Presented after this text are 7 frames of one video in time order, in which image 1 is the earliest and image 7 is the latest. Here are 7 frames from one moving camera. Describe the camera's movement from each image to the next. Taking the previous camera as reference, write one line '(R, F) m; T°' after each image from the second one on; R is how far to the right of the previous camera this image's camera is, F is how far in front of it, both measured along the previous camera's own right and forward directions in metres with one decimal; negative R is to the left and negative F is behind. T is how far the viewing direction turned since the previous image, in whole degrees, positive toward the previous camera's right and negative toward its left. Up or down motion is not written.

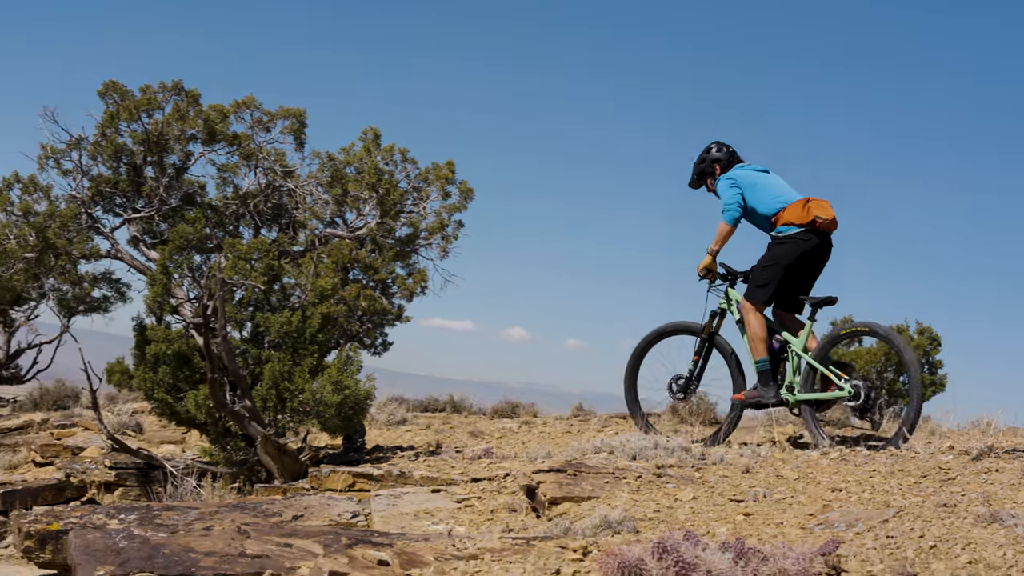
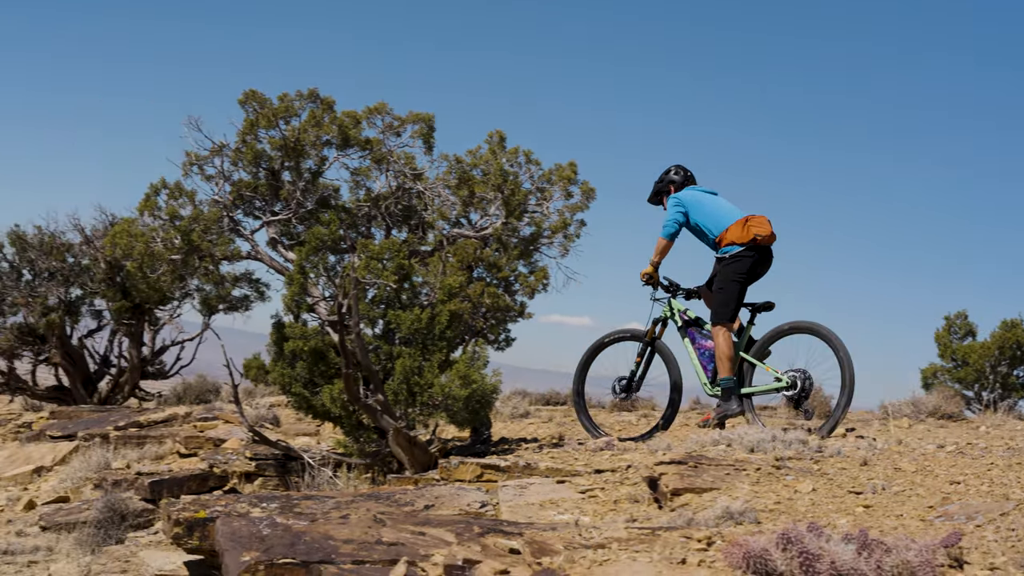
(-0.1, -0.2) m; -4°
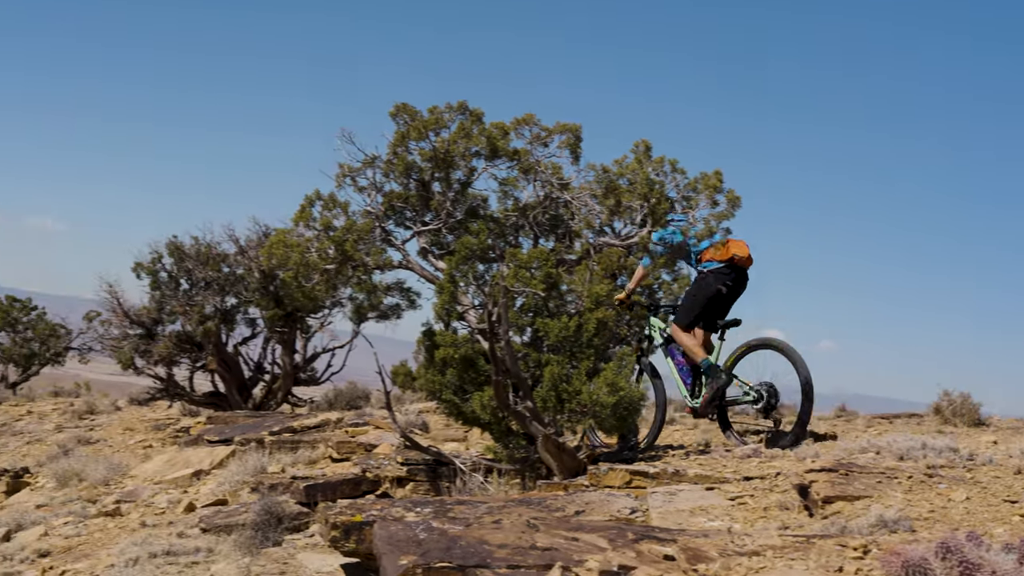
(-0.3, -0.1) m; -3°
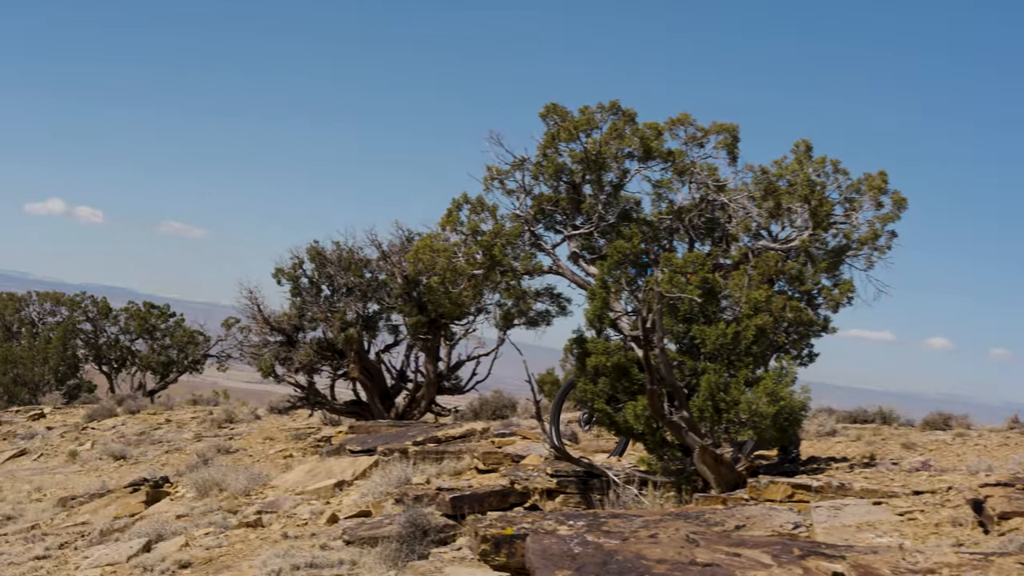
(-0.5, +0.2) m; -2°
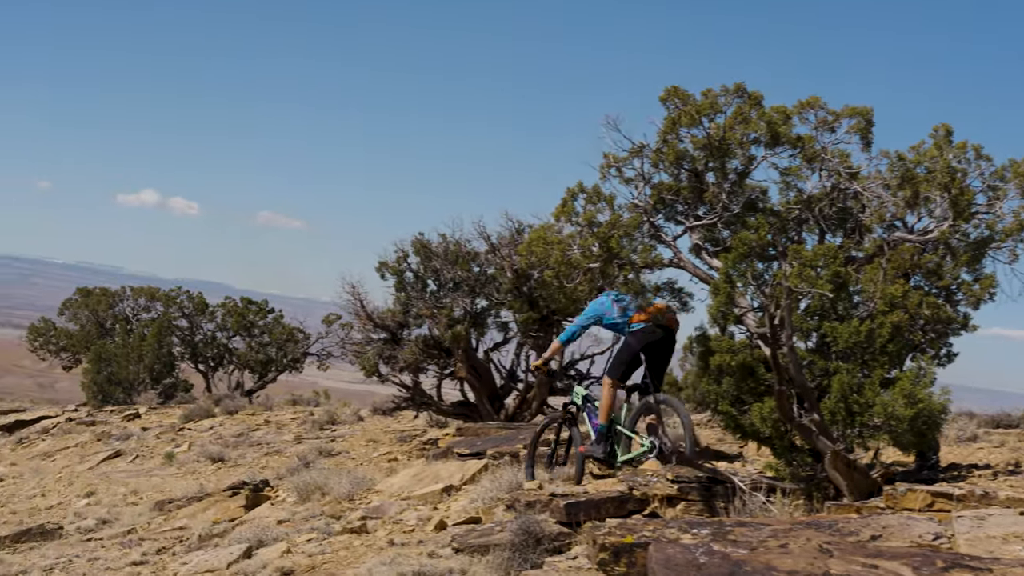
(-0.3, +0.3) m; -2°
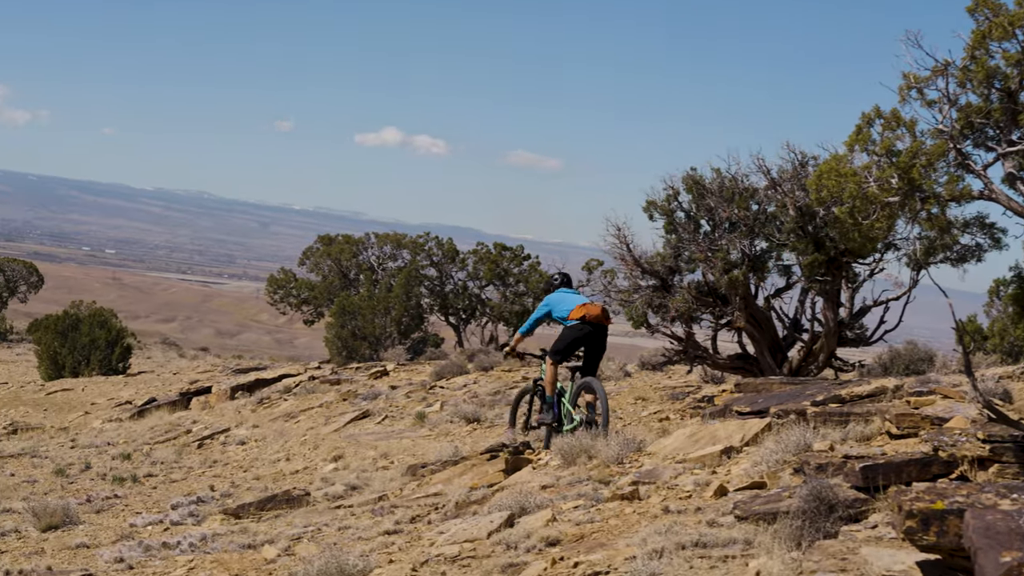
(-0.7, +0.5) m; -4°
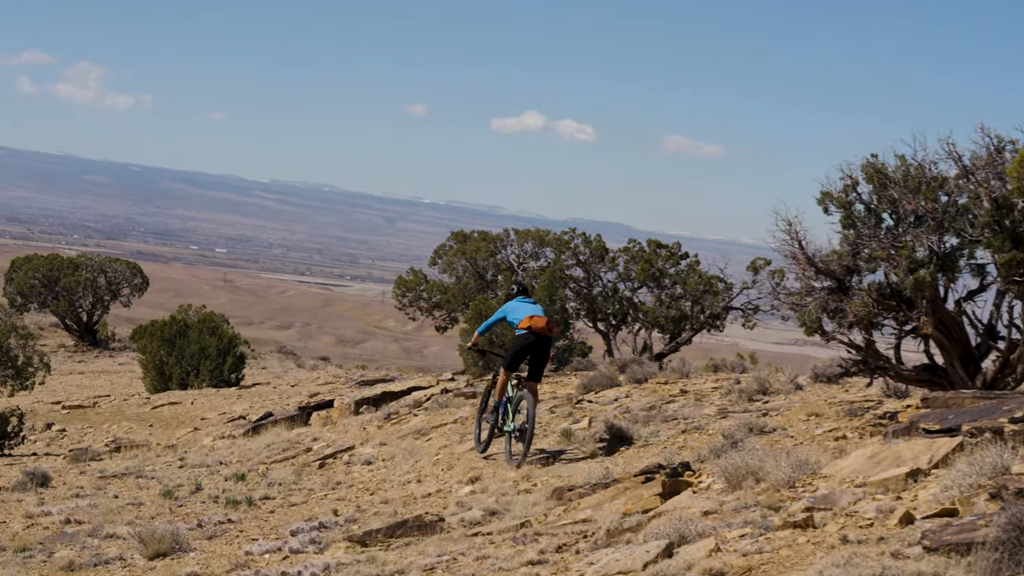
(-0.4, +0.6) m; -2°
